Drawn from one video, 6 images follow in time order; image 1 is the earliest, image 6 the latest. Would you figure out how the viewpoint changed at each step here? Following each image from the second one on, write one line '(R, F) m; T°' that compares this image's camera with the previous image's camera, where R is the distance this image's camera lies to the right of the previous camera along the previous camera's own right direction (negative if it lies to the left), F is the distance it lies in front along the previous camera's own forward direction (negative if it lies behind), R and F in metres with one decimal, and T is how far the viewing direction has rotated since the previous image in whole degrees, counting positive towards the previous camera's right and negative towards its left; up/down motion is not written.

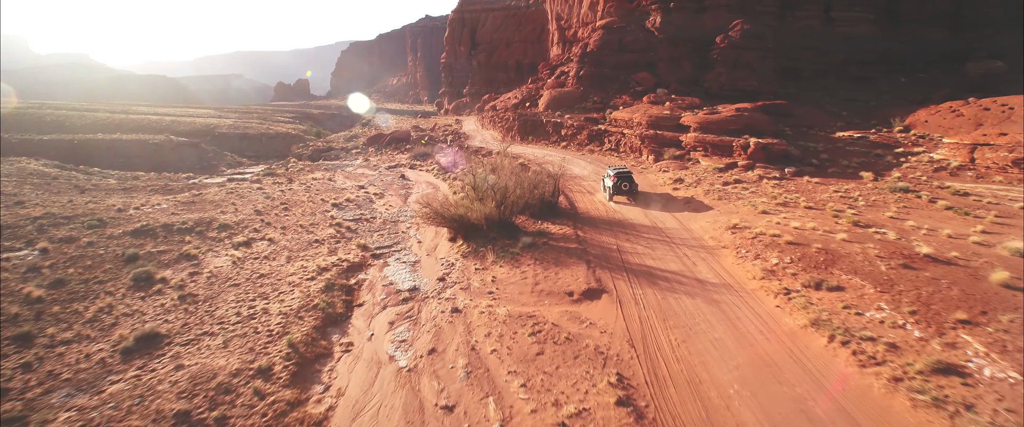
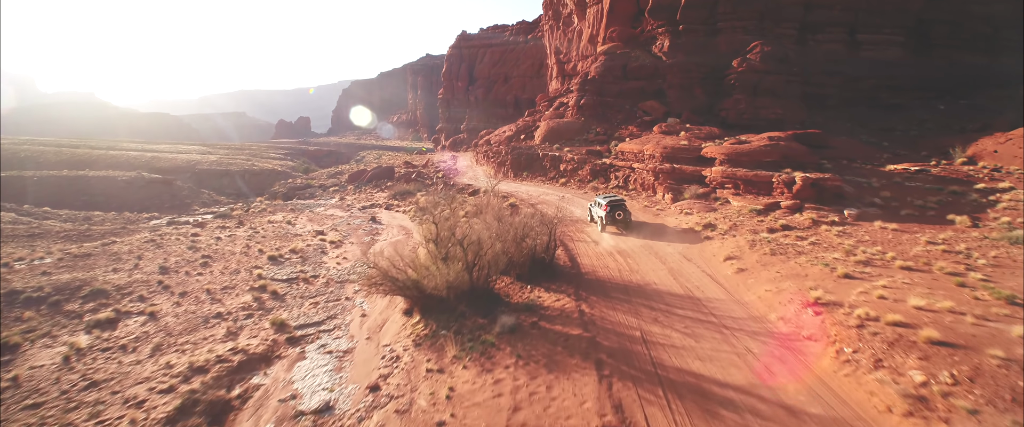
(+0.4, +3.4) m; 0°
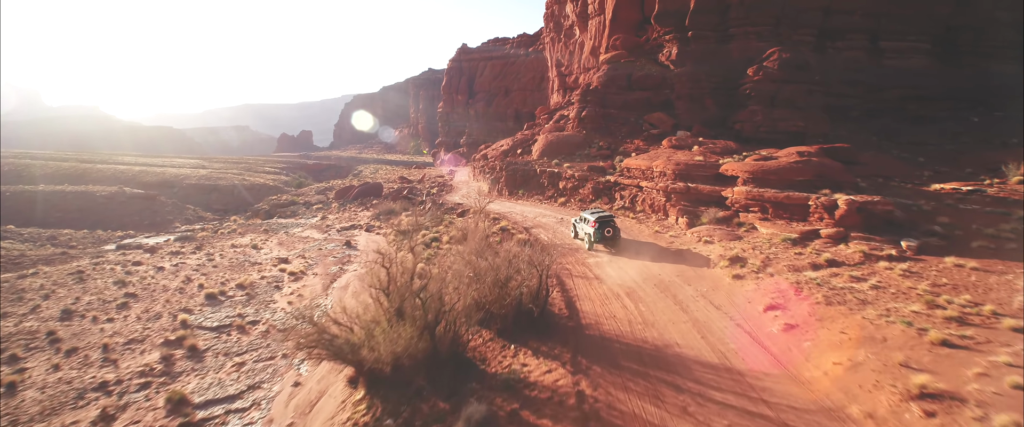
(+0.3, +2.2) m; 0°
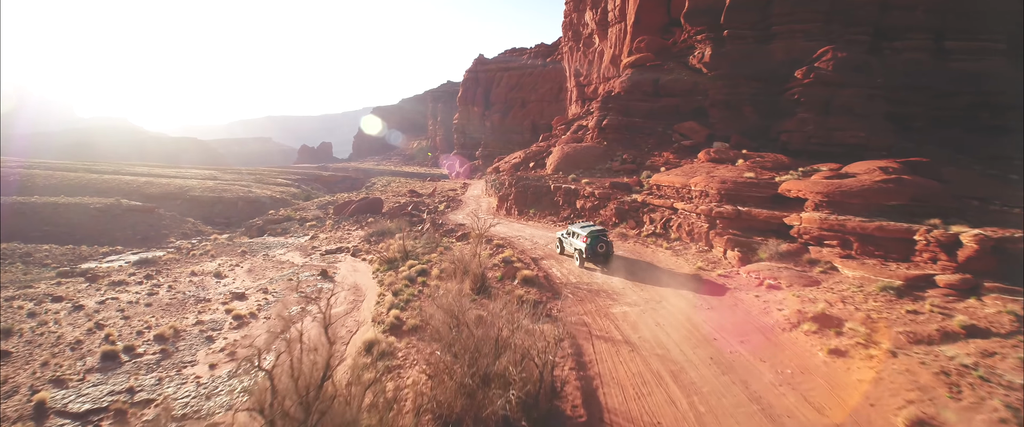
(+0.3, +2.8) m; -2°
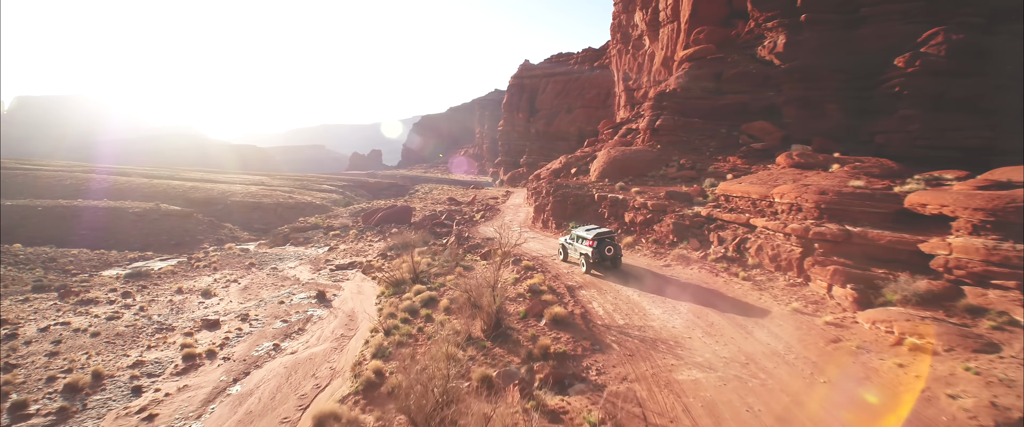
(+0.3, +2.6) m; -5°
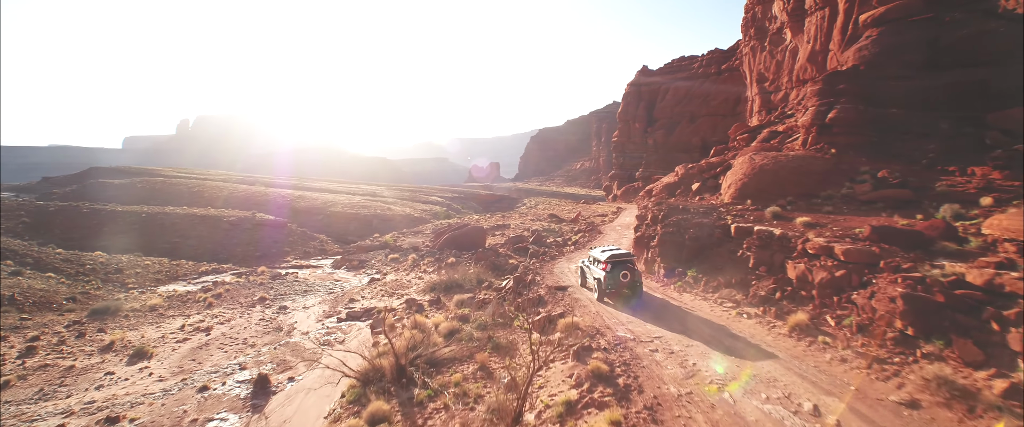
(+0.6, +5.5) m; -12°
